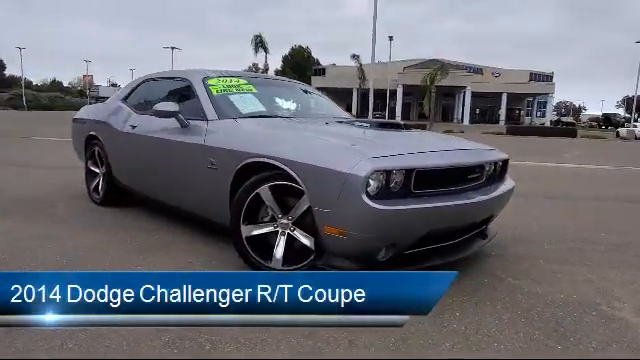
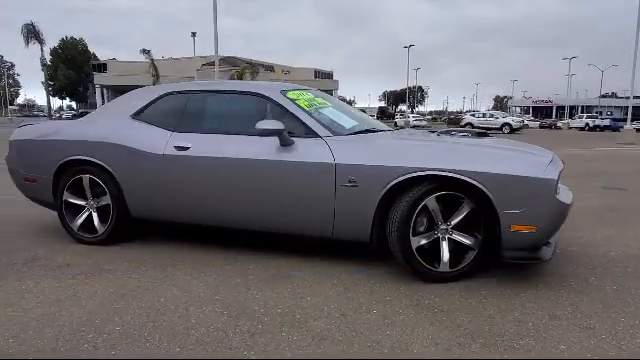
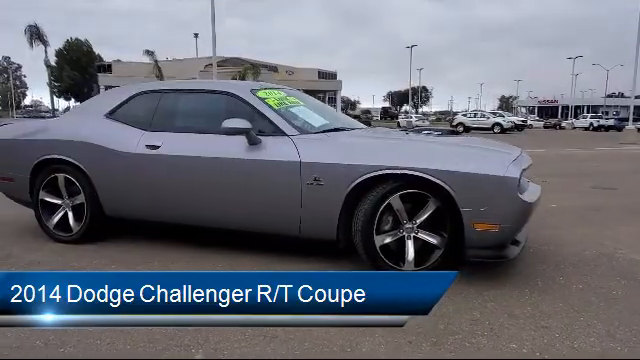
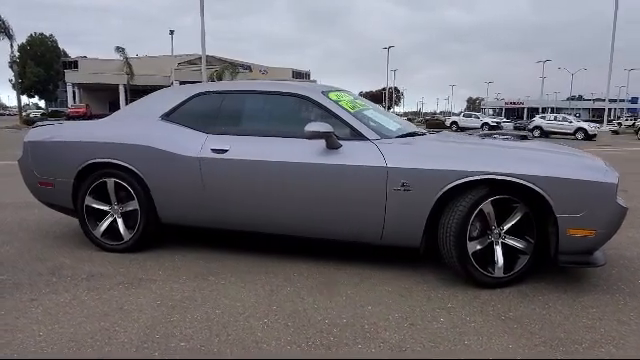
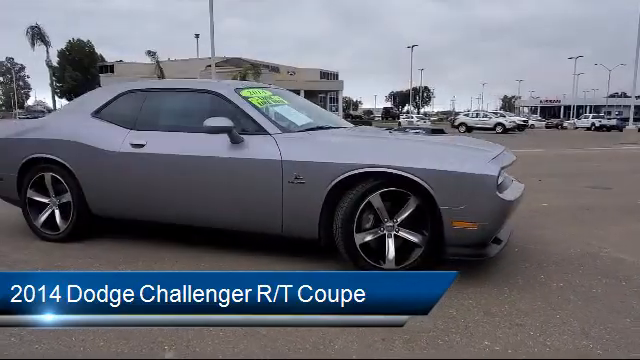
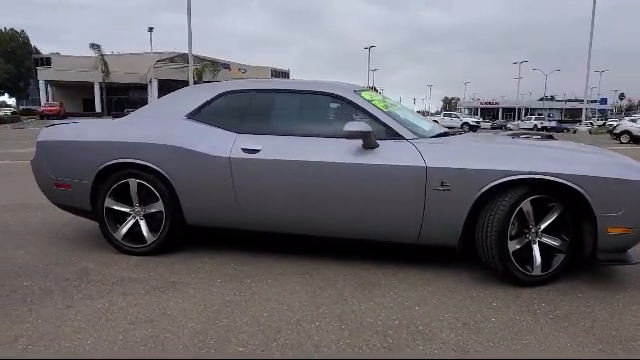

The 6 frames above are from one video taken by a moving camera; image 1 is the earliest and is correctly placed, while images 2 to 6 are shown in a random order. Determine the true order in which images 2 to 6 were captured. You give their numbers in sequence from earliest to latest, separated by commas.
5, 3, 2, 4, 6
